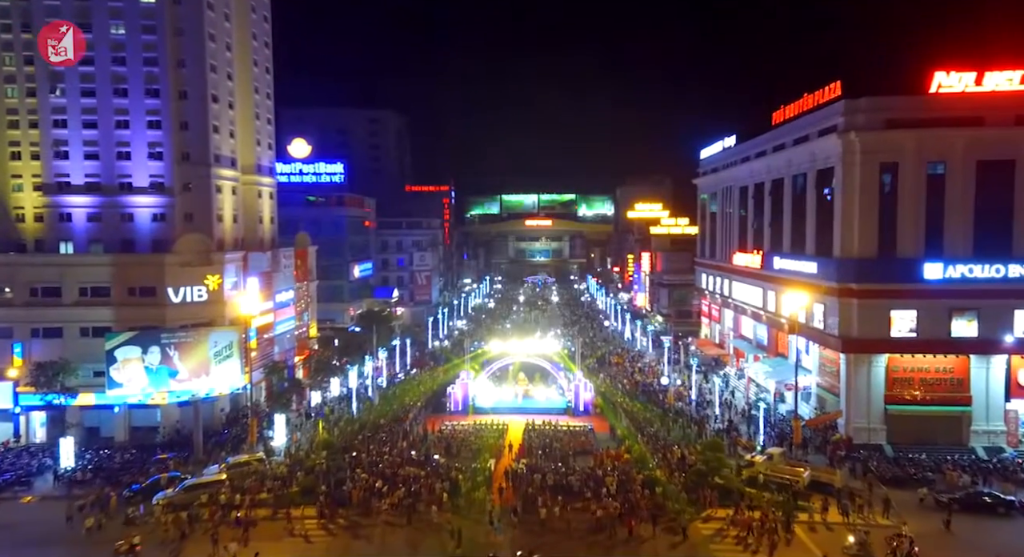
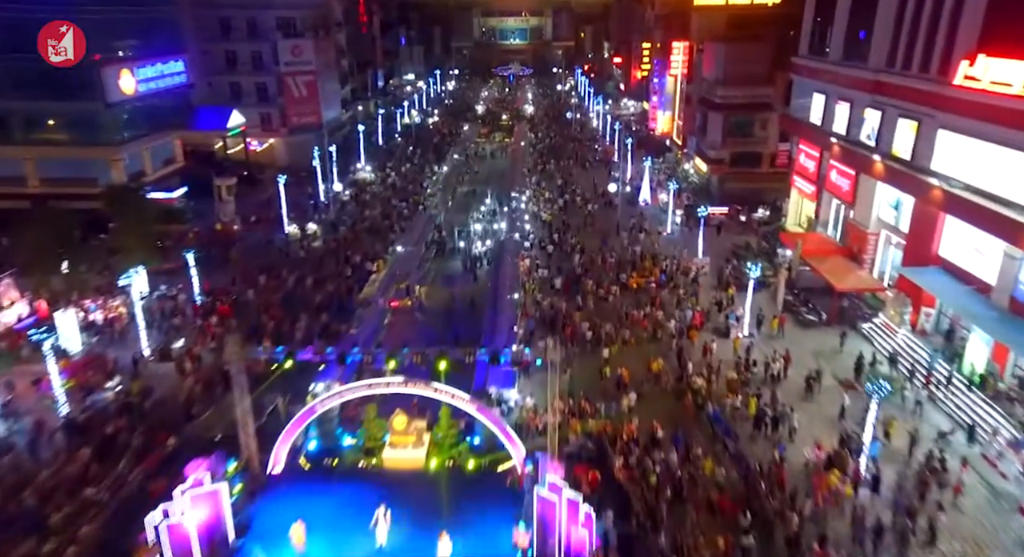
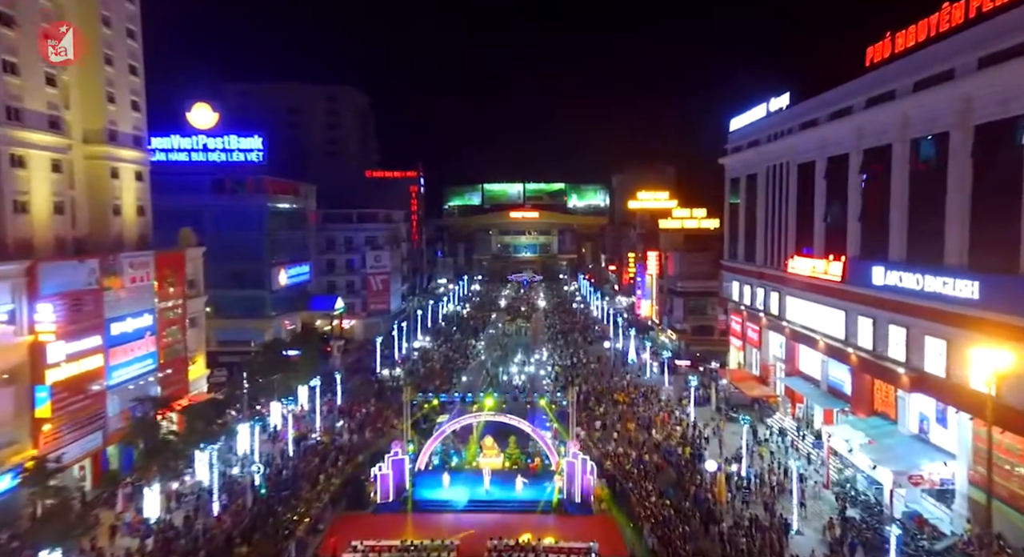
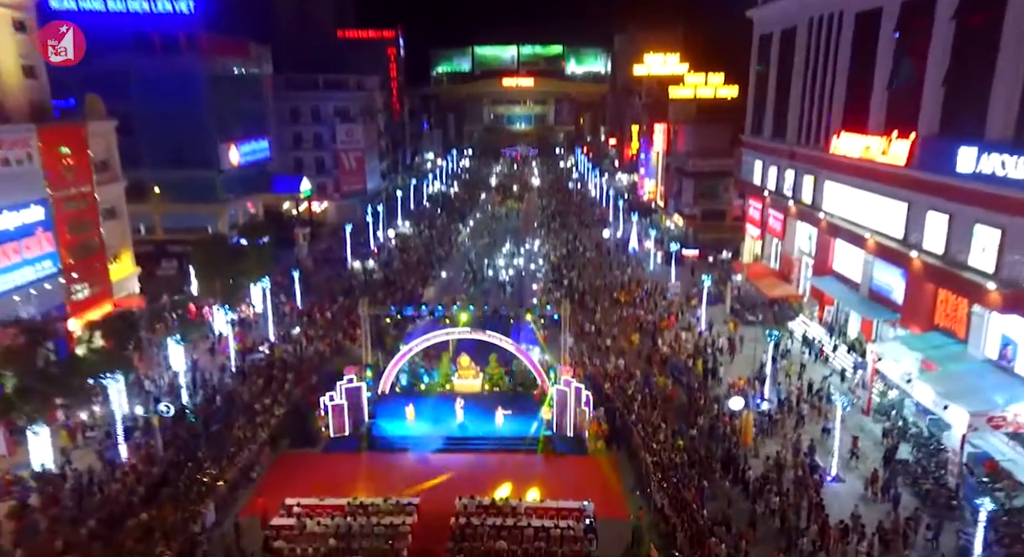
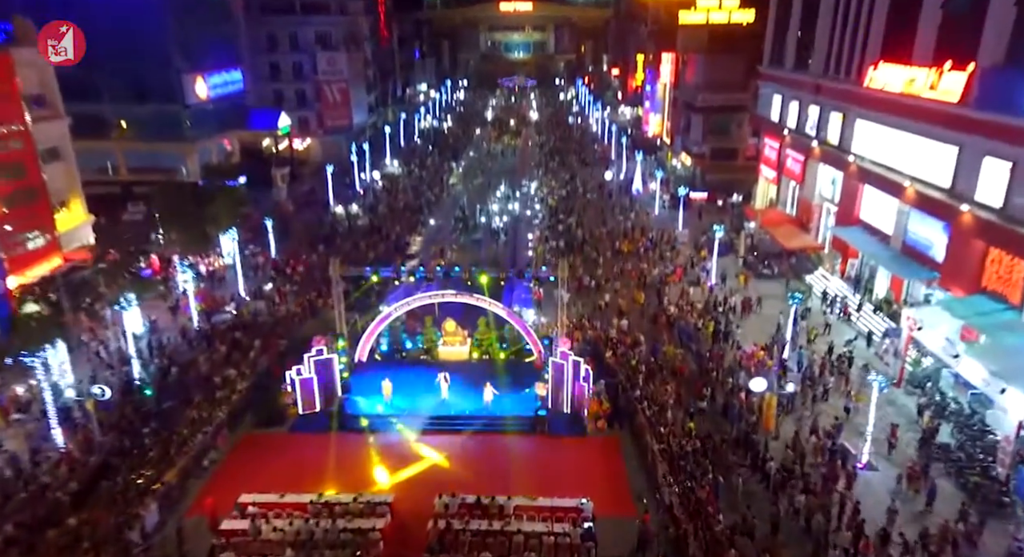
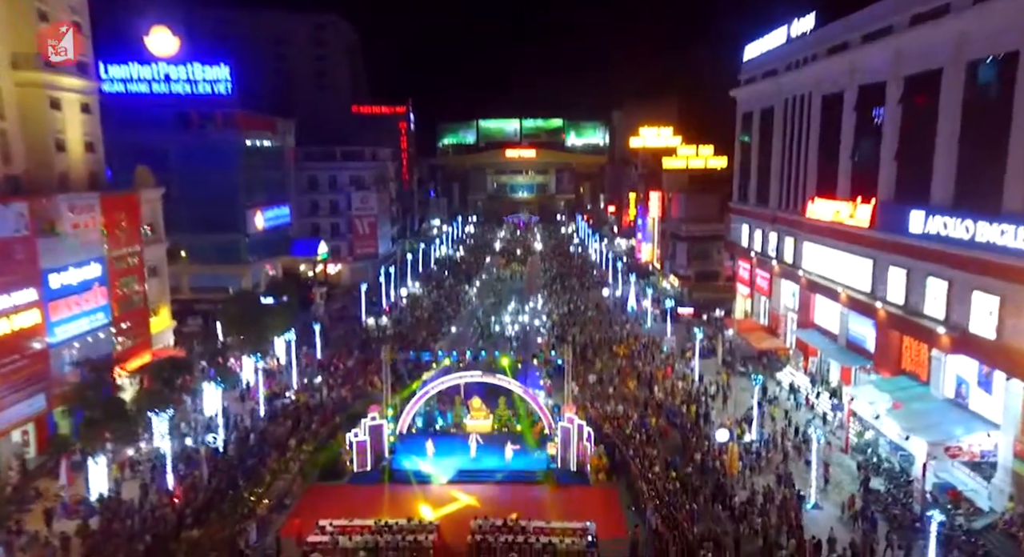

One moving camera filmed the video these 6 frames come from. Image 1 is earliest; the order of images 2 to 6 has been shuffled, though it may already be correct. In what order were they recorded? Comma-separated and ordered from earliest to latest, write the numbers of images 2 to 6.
3, 6, 4, 5, 2
